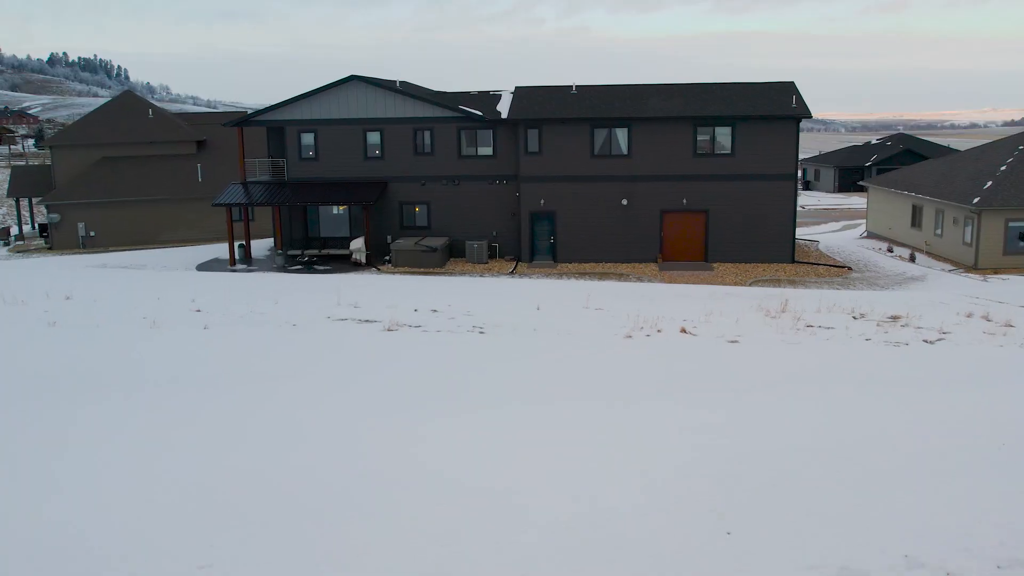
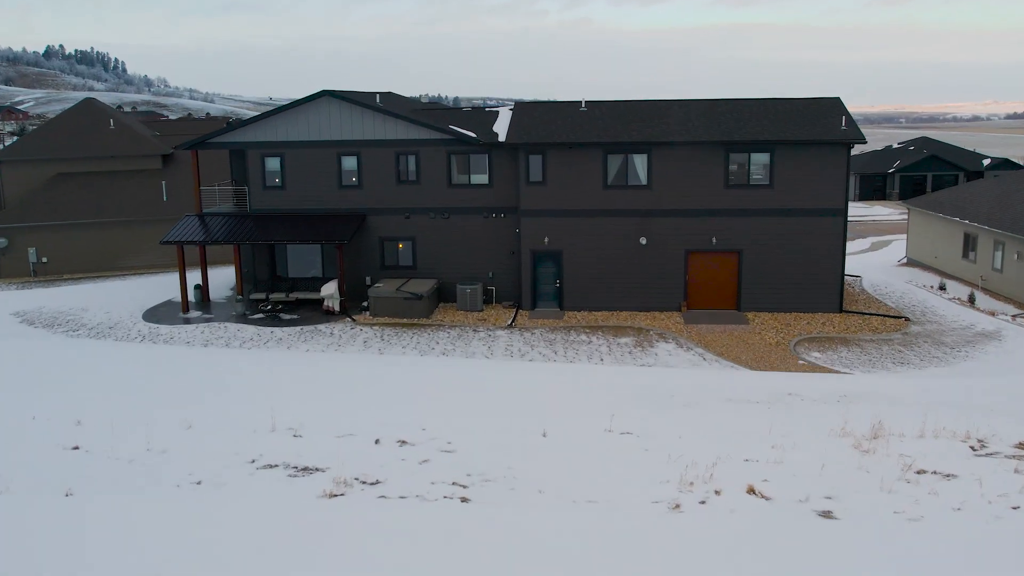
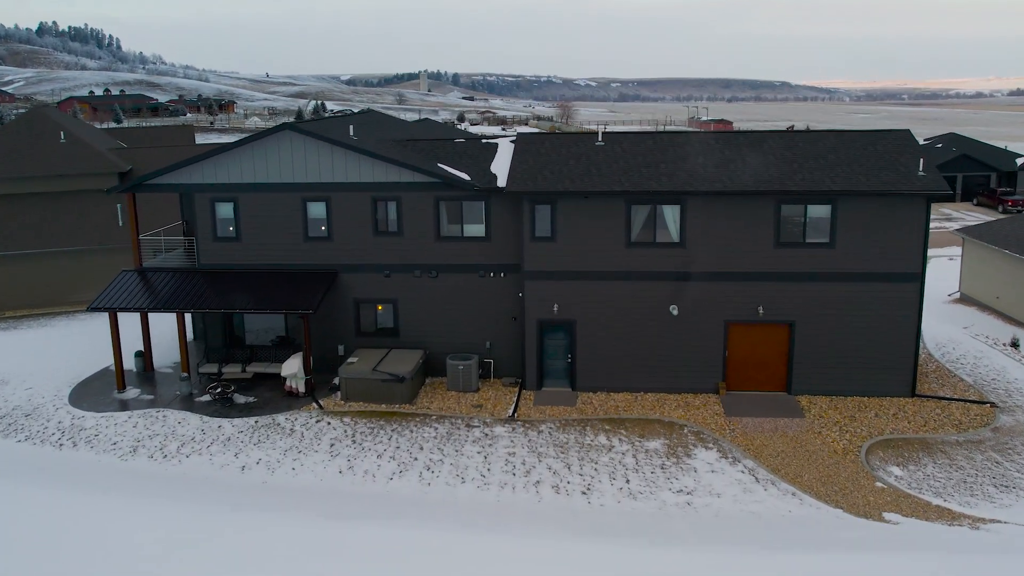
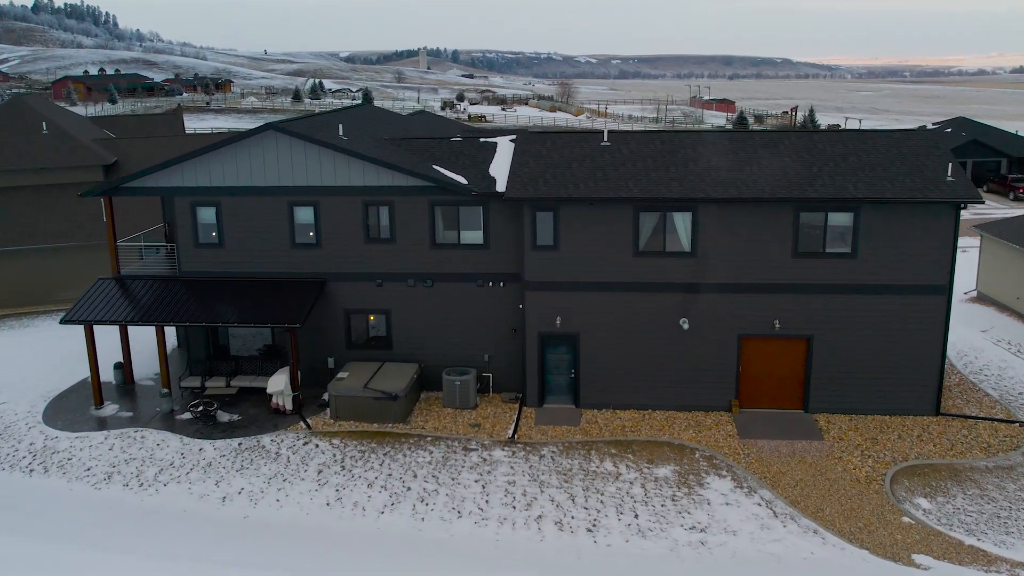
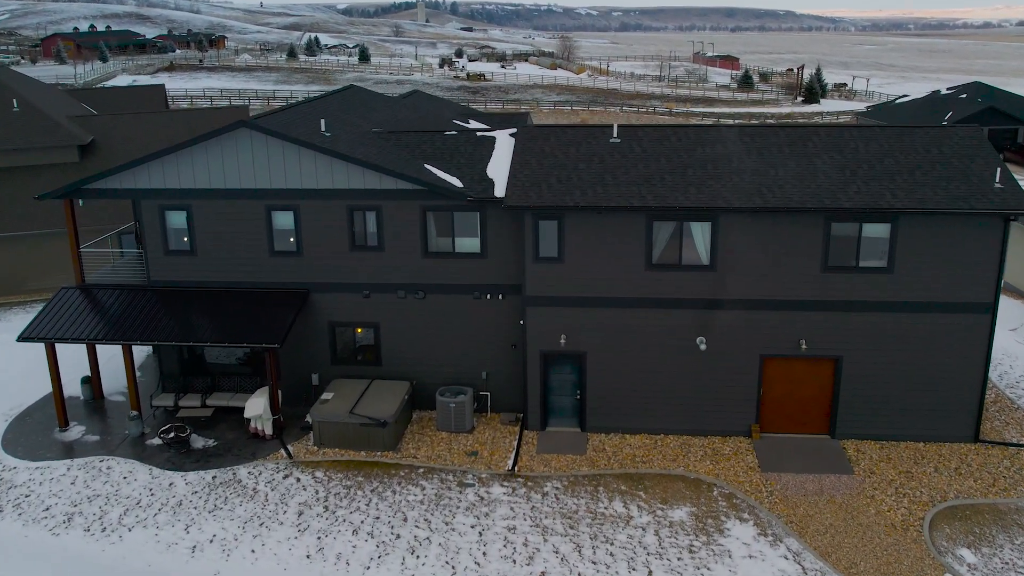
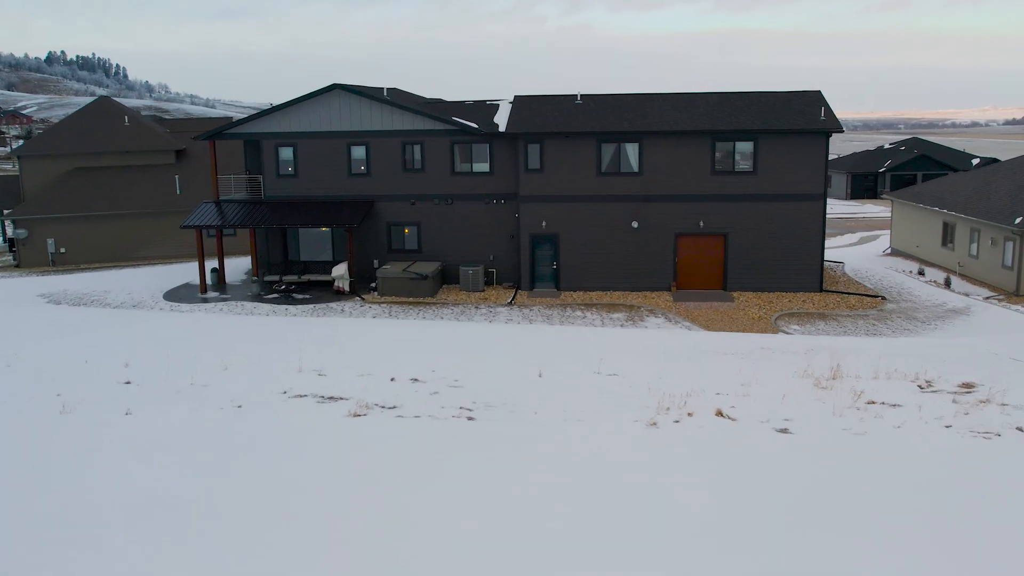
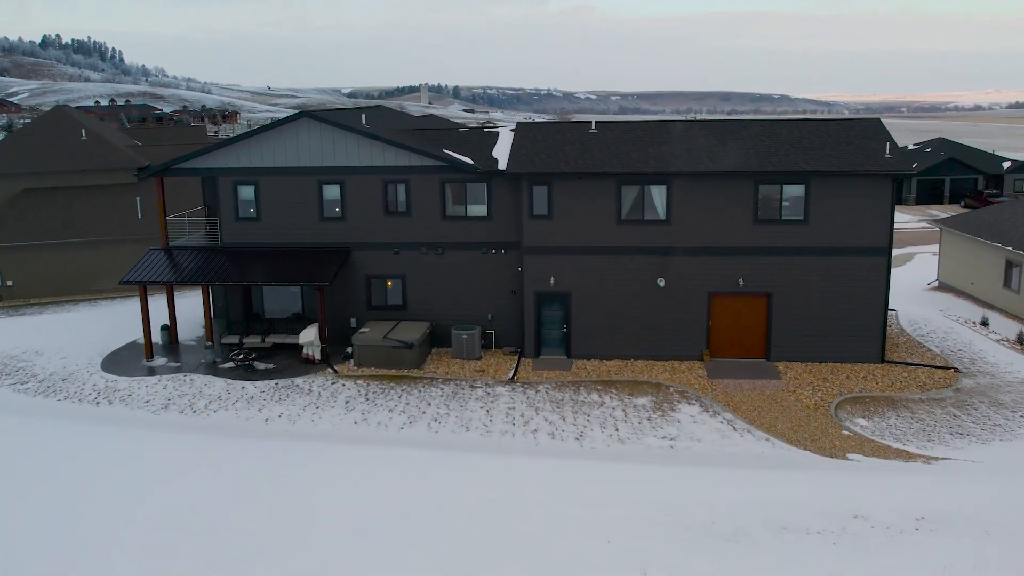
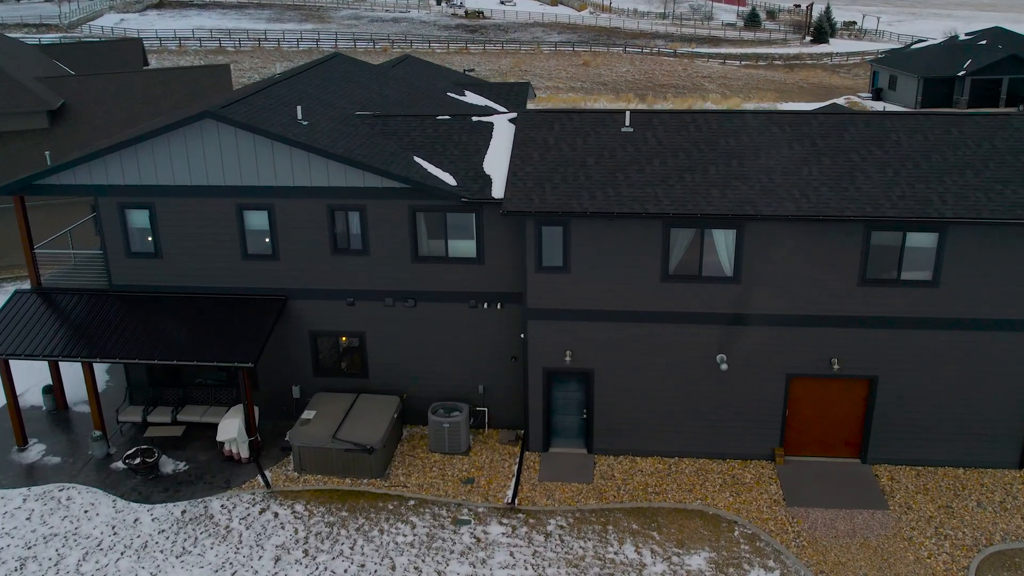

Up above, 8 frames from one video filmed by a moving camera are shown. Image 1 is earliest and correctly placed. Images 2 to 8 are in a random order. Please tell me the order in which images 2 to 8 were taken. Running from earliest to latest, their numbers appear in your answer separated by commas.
6, 2, 7, 3, 4, 5, 8
